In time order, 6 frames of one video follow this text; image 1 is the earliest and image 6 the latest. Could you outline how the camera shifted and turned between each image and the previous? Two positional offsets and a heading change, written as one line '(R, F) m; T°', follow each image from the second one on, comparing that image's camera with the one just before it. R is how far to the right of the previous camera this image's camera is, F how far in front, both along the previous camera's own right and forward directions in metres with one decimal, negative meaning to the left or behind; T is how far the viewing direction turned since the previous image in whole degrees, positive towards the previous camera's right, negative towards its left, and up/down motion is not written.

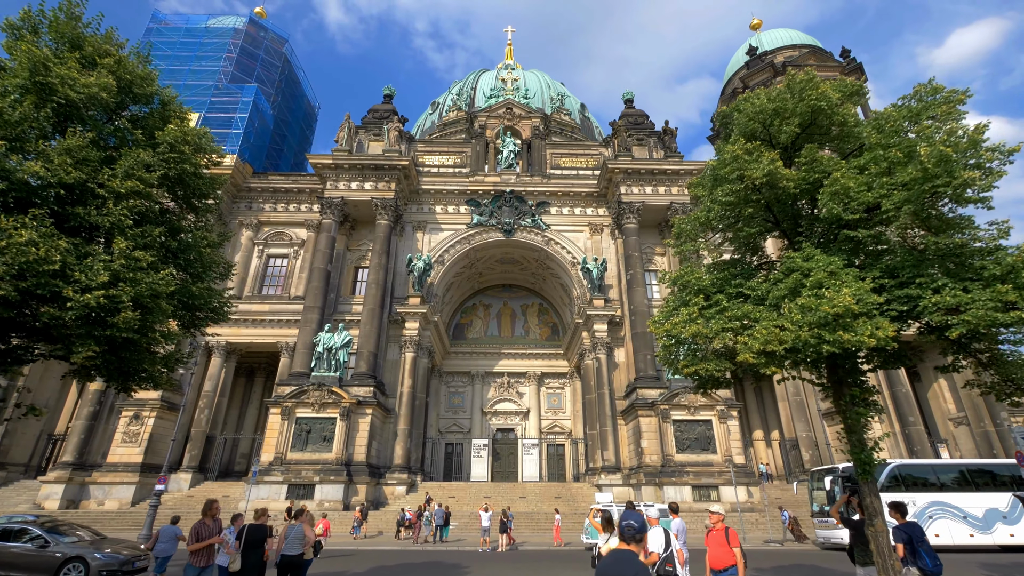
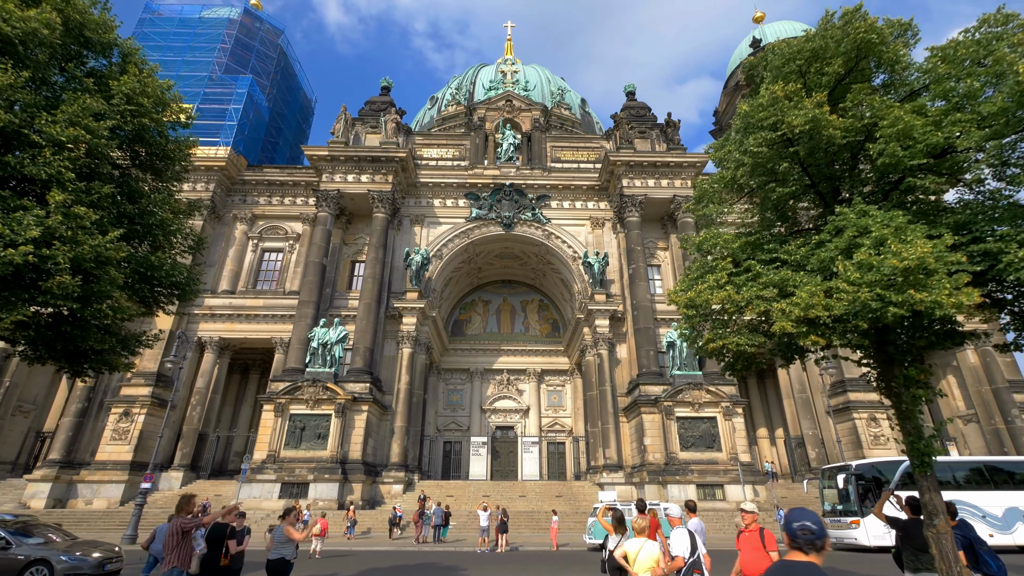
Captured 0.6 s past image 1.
(0.0, +0.6) m; 0°
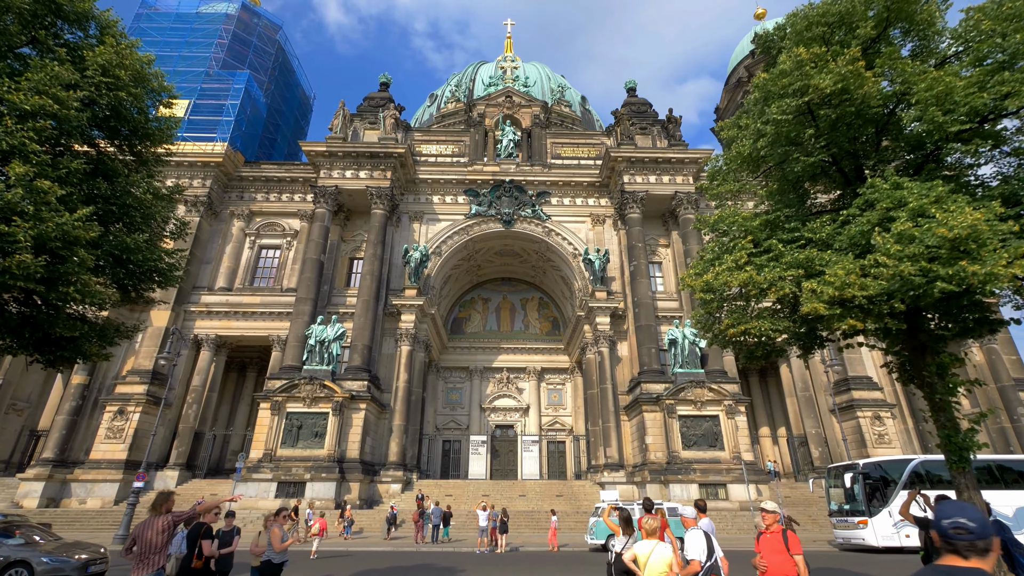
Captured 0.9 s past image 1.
(0.0, +0.3) m; 0°
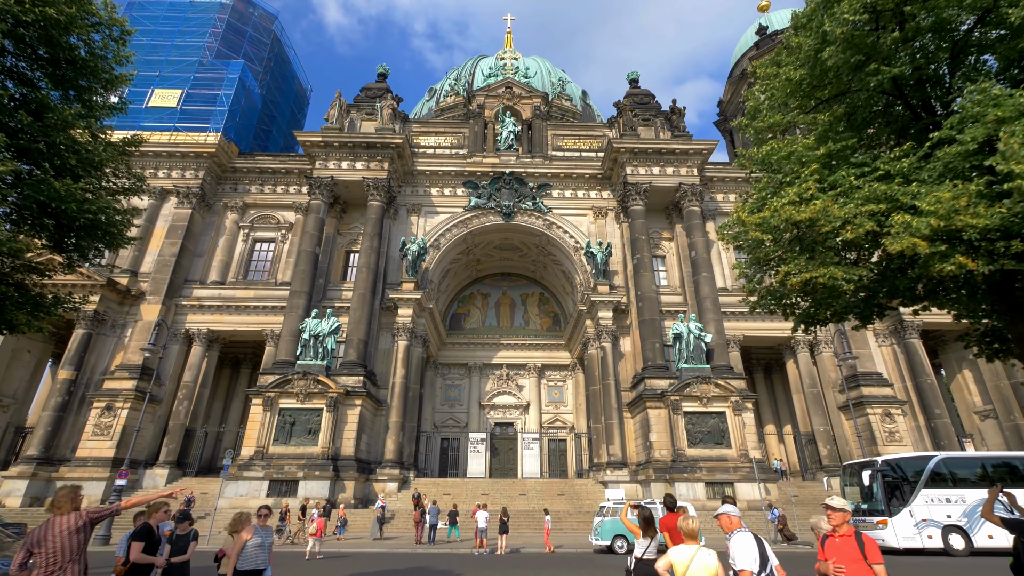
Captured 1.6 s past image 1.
(0.0, +0.7) m; 0°
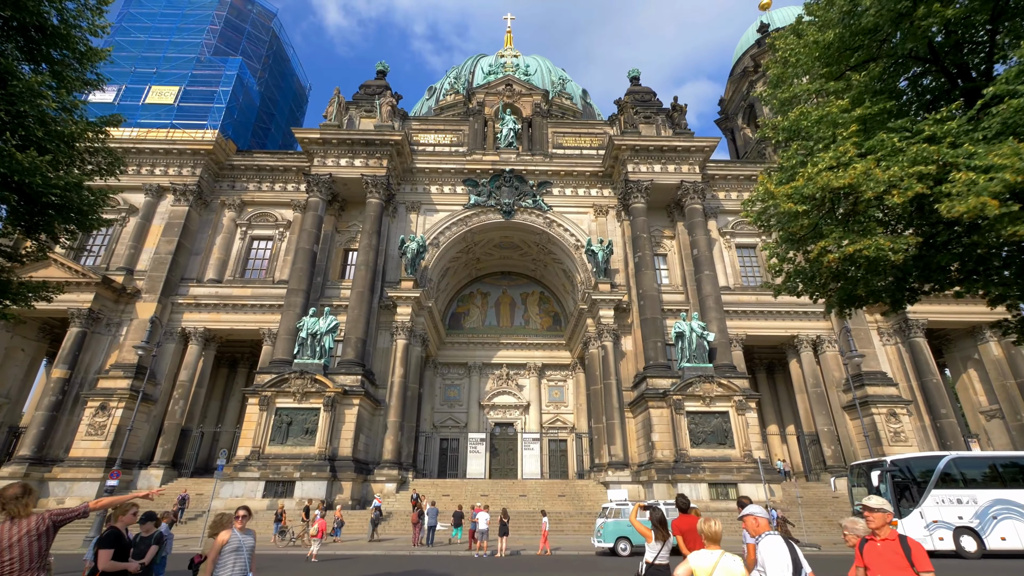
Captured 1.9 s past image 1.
(0.0, +0.3) m; 0°
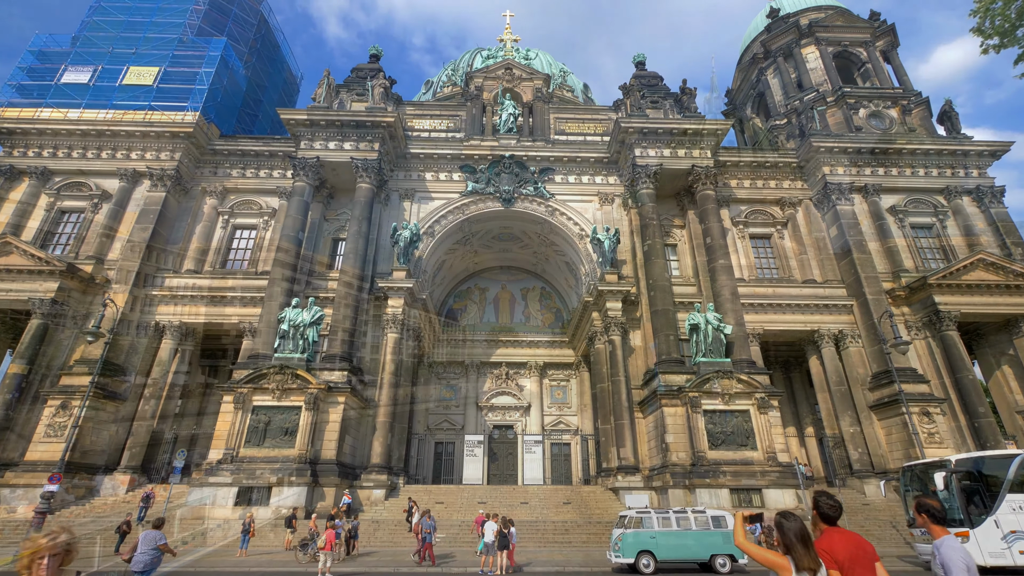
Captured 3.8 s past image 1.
(-0.1, +1.8) m; 0°
